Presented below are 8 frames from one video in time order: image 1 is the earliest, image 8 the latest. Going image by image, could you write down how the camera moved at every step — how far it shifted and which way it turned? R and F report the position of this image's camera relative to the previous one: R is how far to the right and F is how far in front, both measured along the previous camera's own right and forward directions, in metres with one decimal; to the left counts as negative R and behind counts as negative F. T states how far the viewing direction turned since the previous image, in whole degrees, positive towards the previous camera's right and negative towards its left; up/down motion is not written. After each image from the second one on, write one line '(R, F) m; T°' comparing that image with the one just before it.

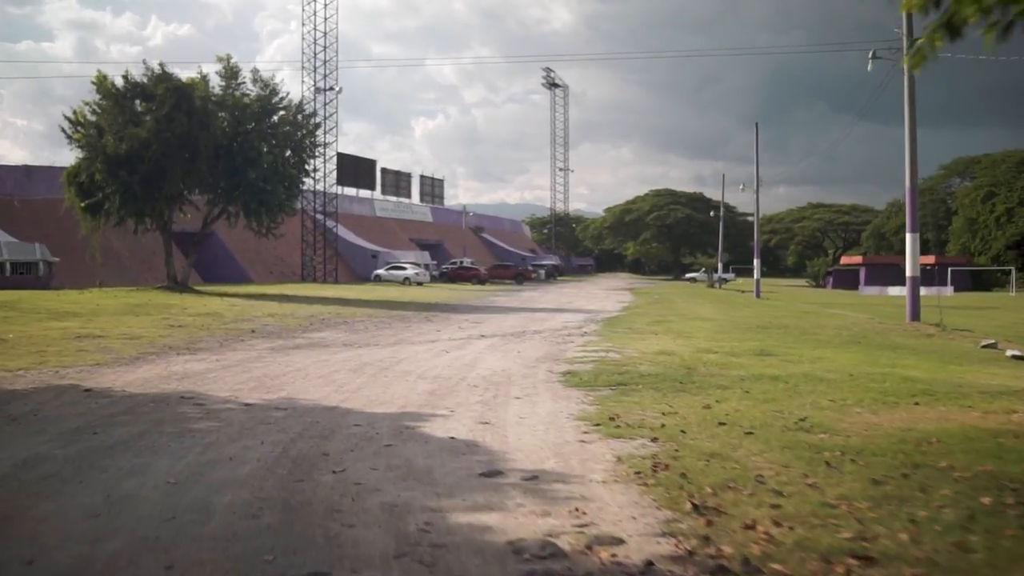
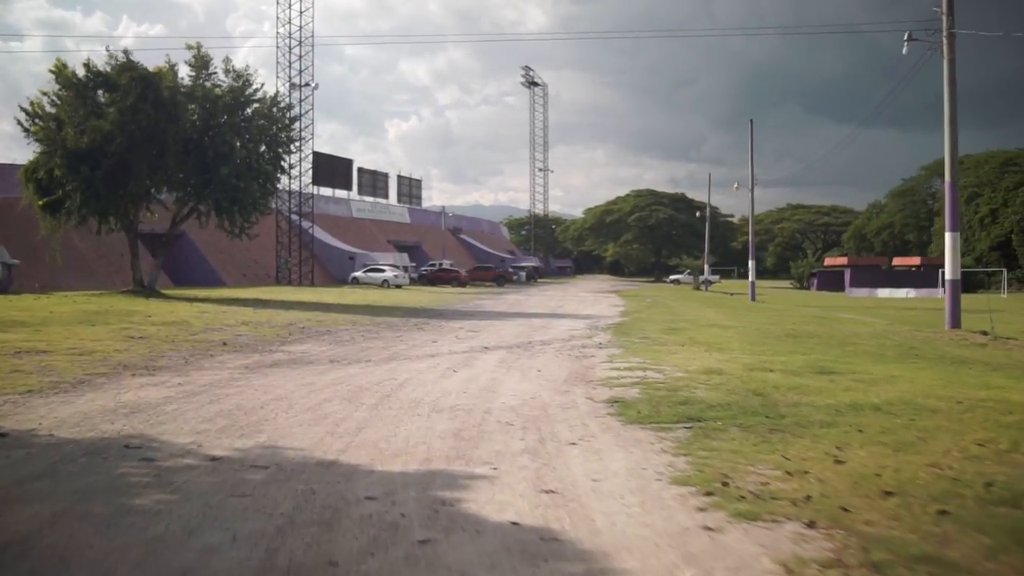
(-0.5, +2.1) m; +1°
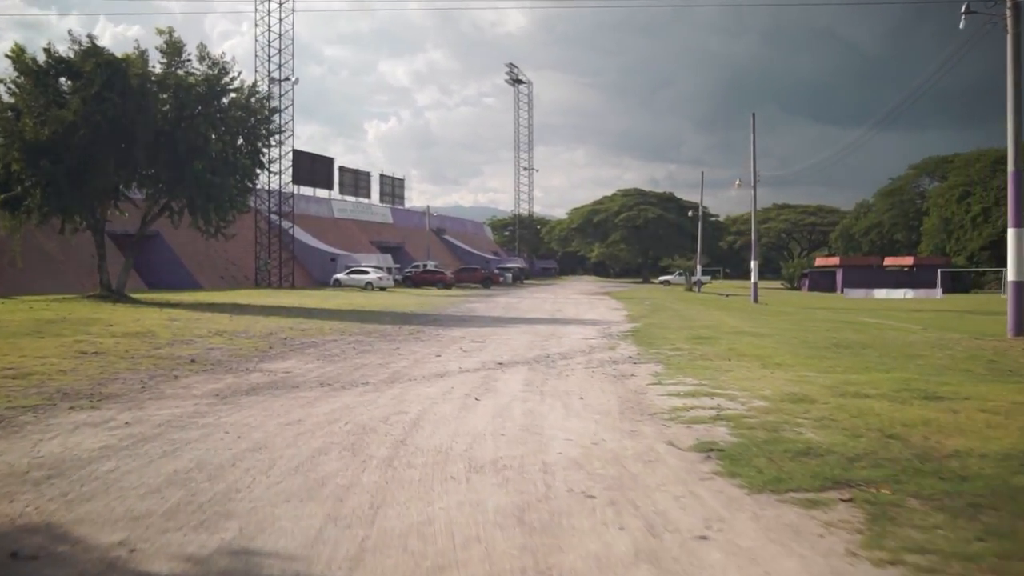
(-0.5, +2.3) m; +1°
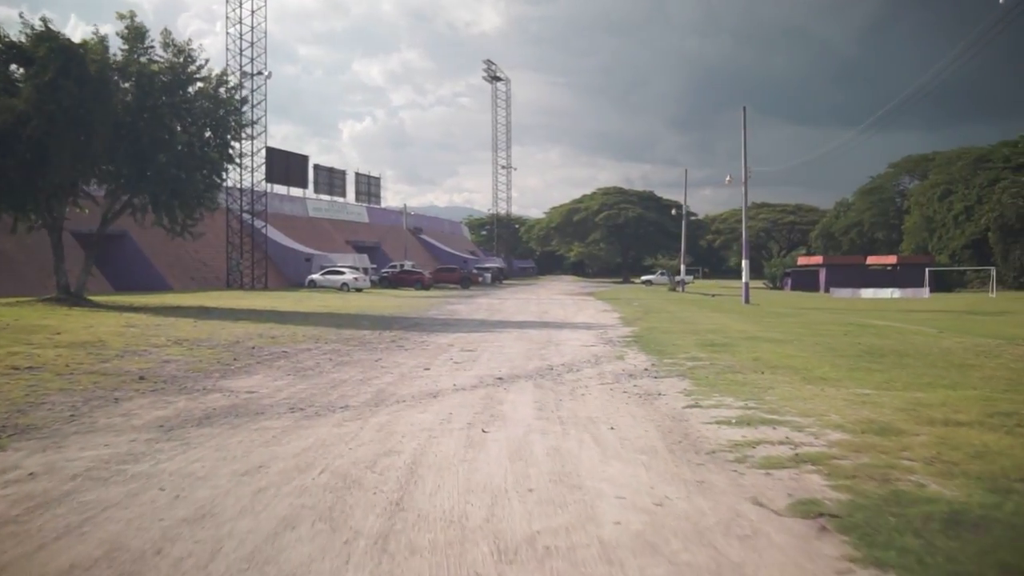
(-0.3, +1.8) m; +1°
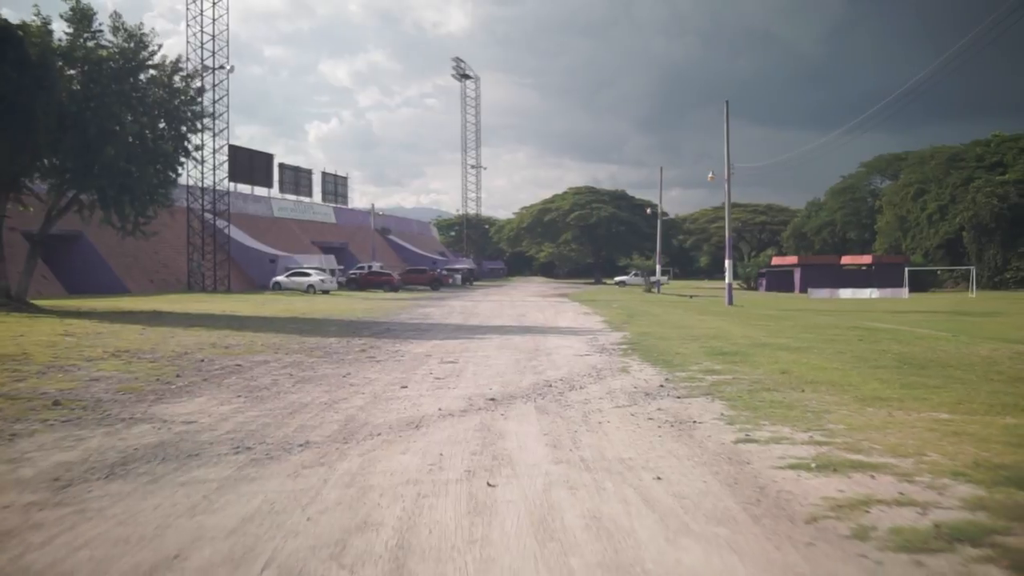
(-0.2, +1.9) m; +2°
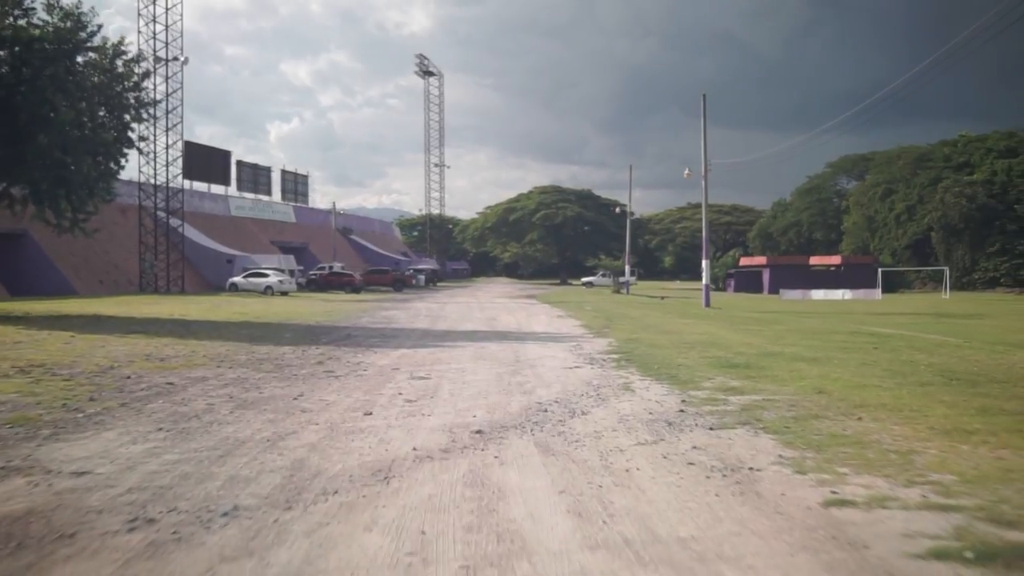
(-0.2, +2.0) m; +2°
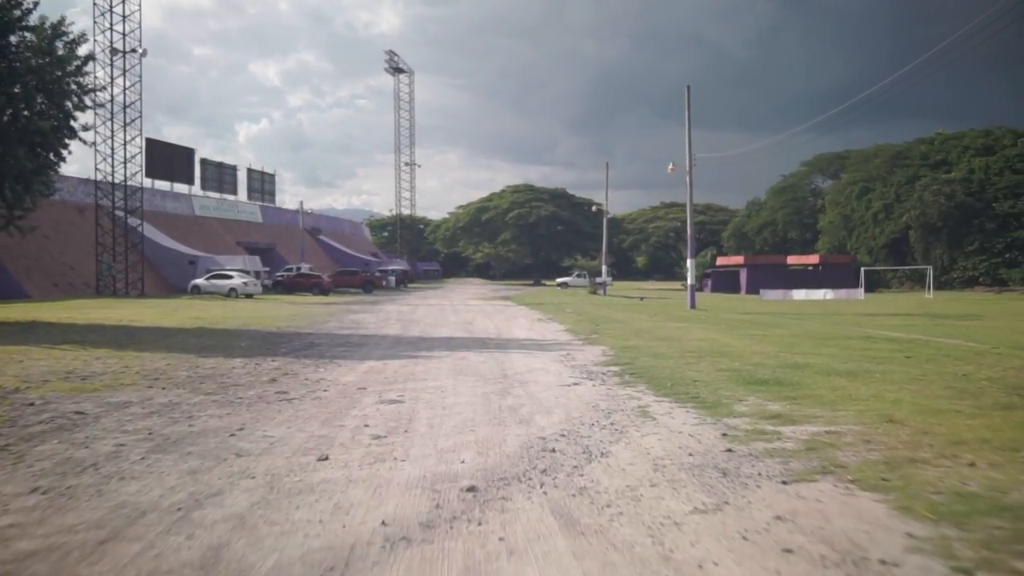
(-0.2, +2.1) m; +1°
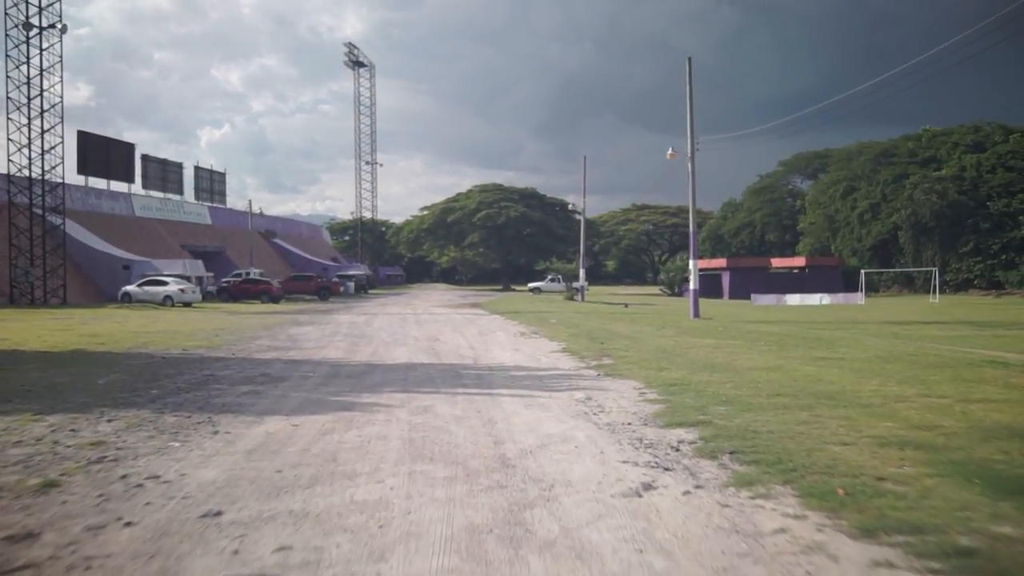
(-0.2, +6.0) m; +2°
